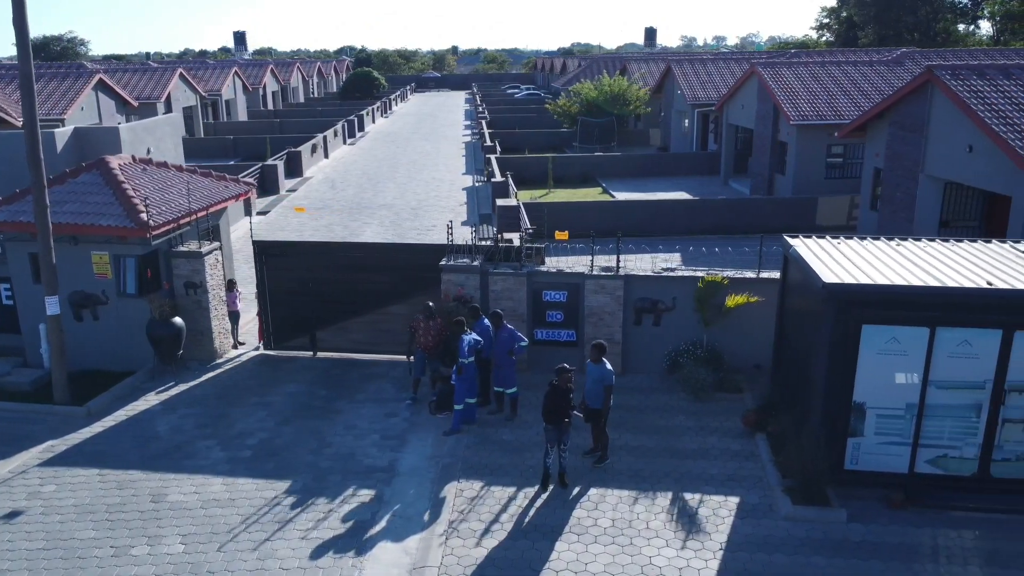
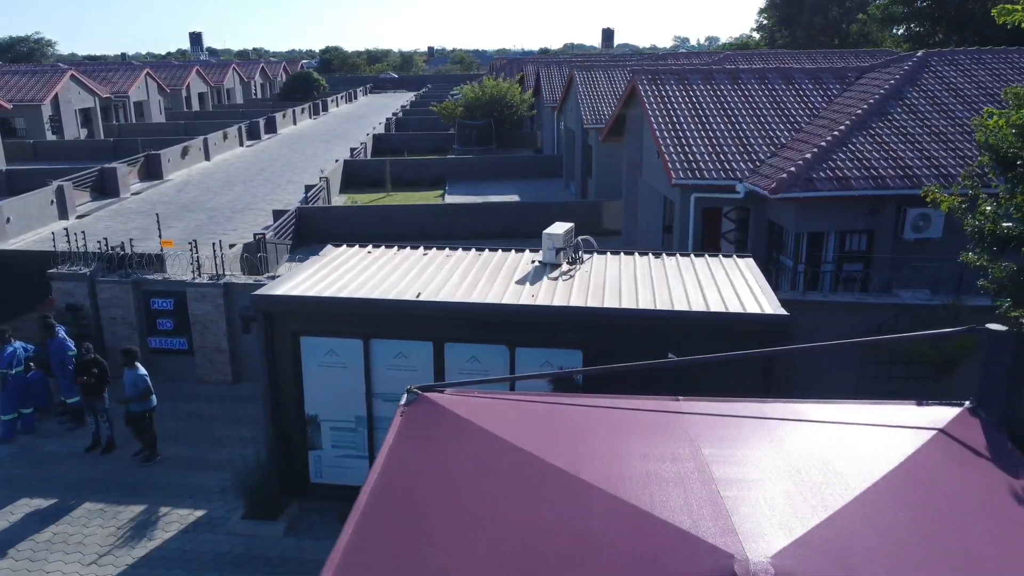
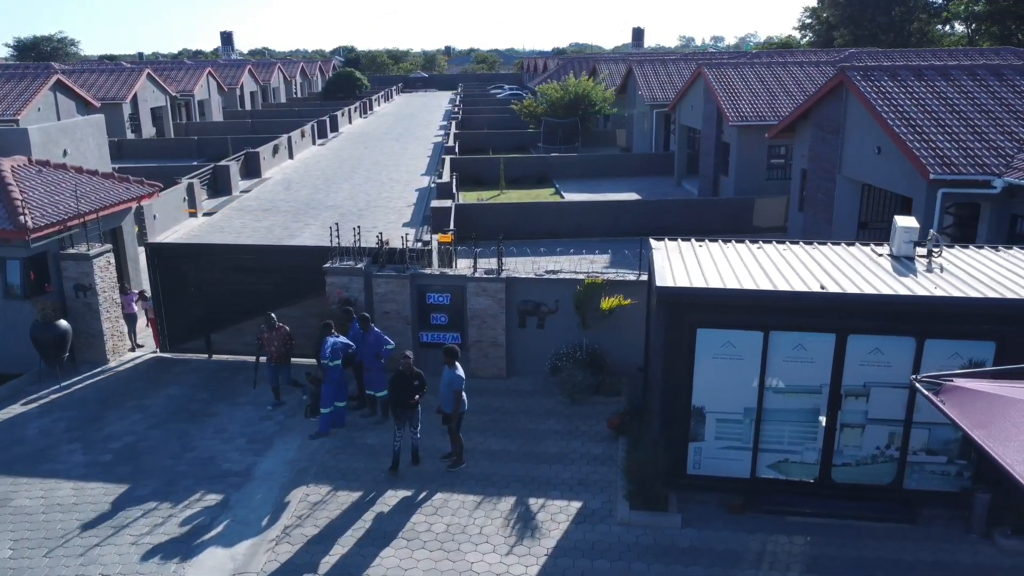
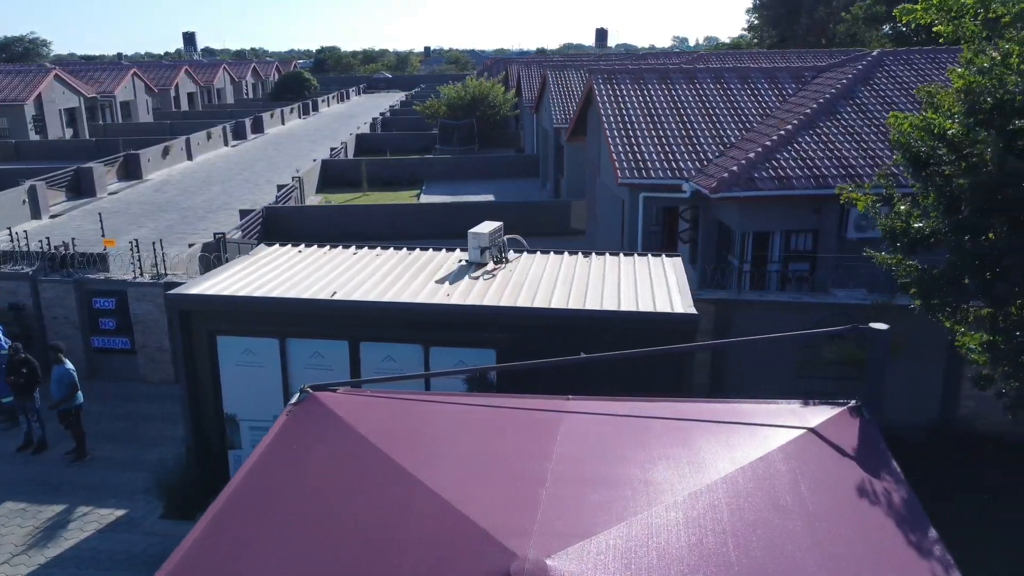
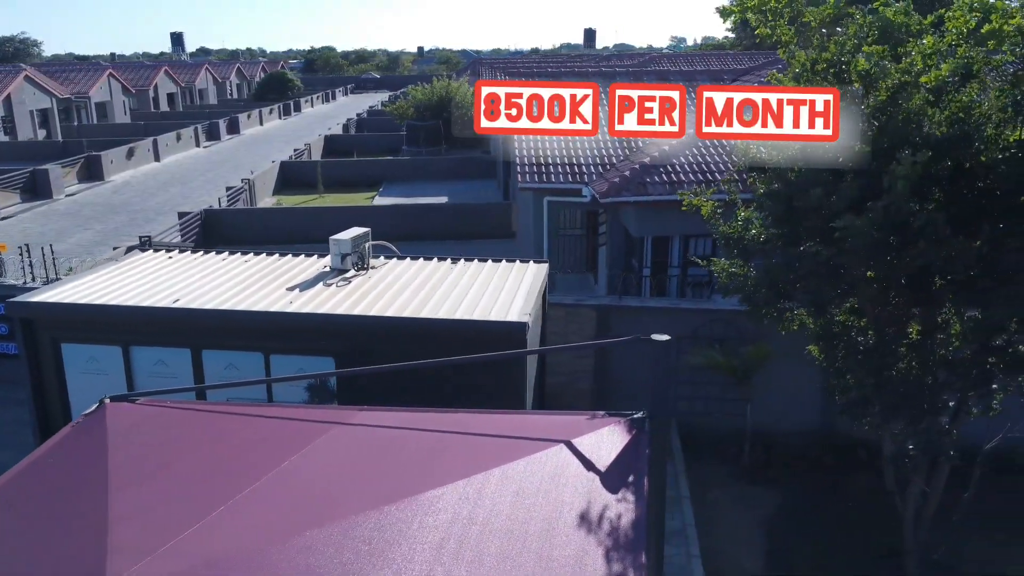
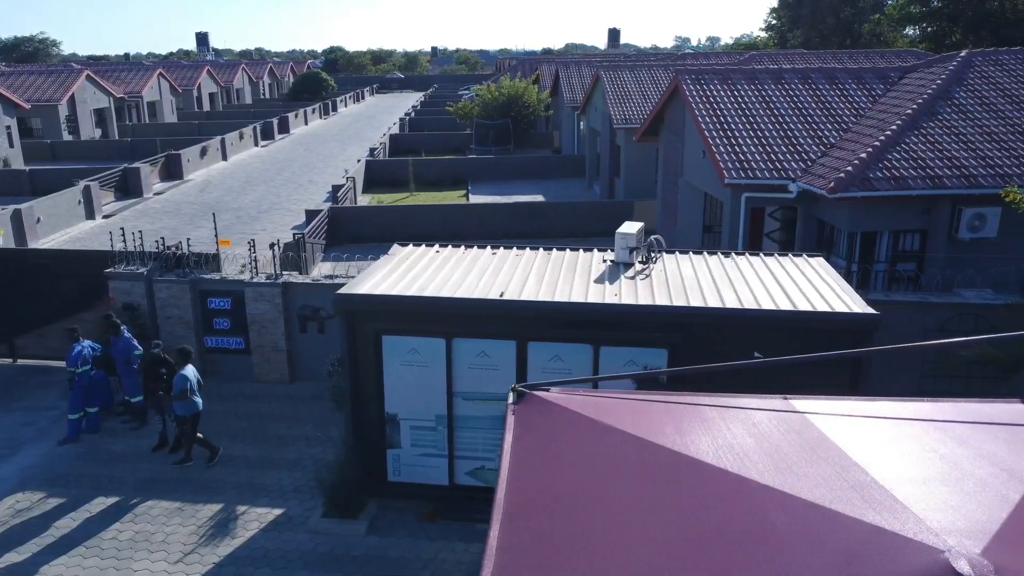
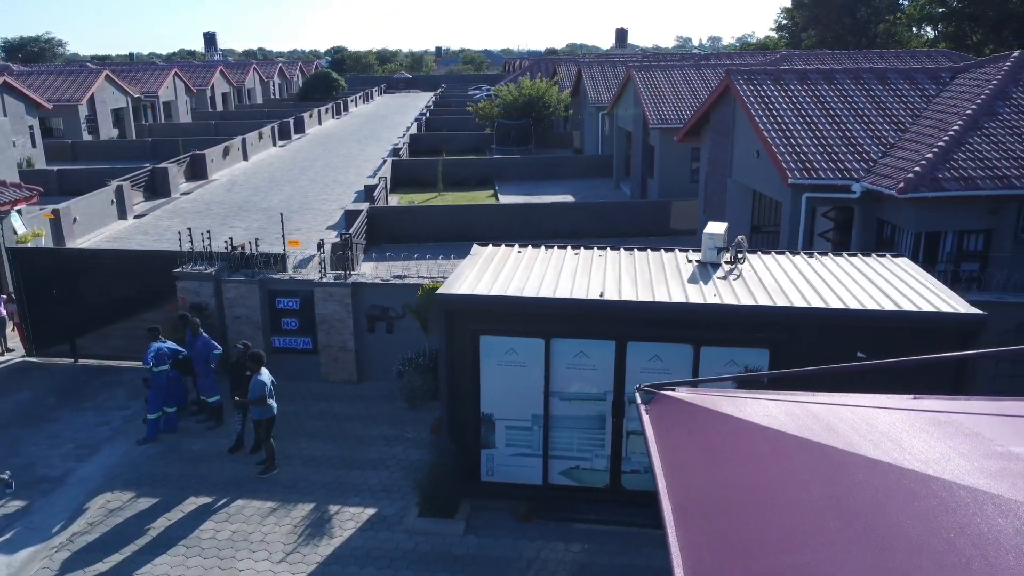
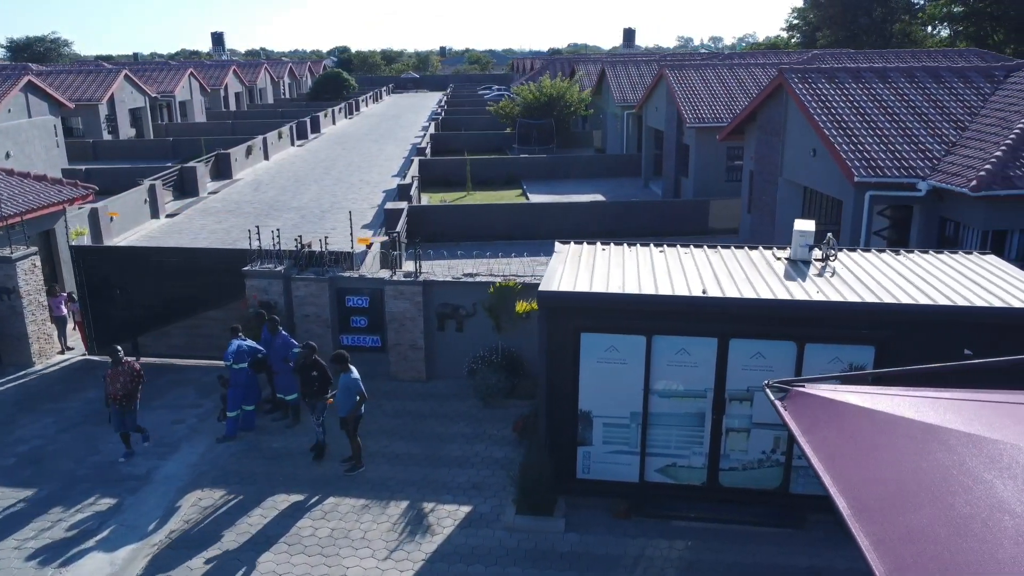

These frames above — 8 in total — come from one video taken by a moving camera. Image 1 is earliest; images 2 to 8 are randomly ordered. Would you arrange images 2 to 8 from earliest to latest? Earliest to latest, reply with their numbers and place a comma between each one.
3, 8, 7, 6, 2, 4, 5
